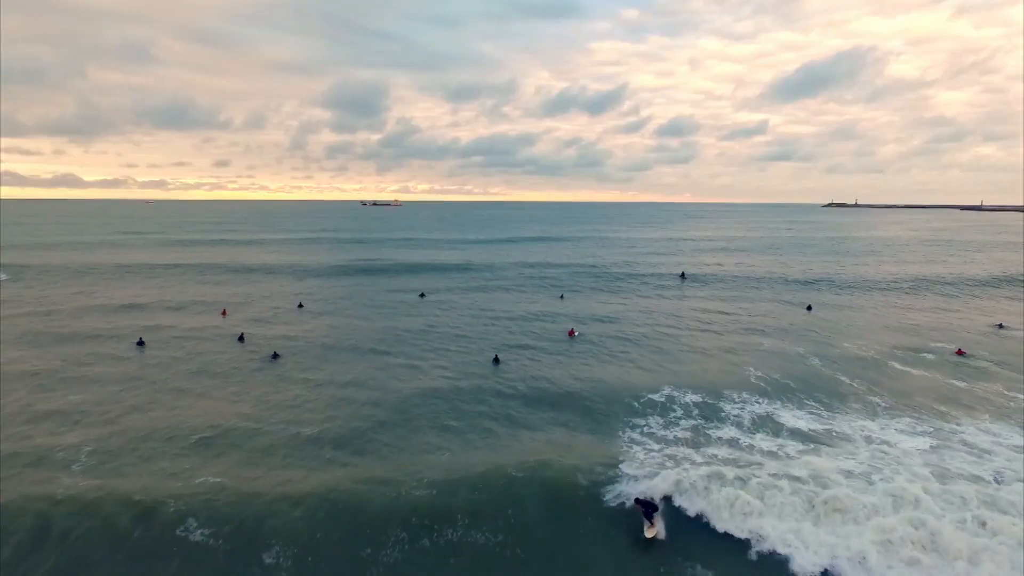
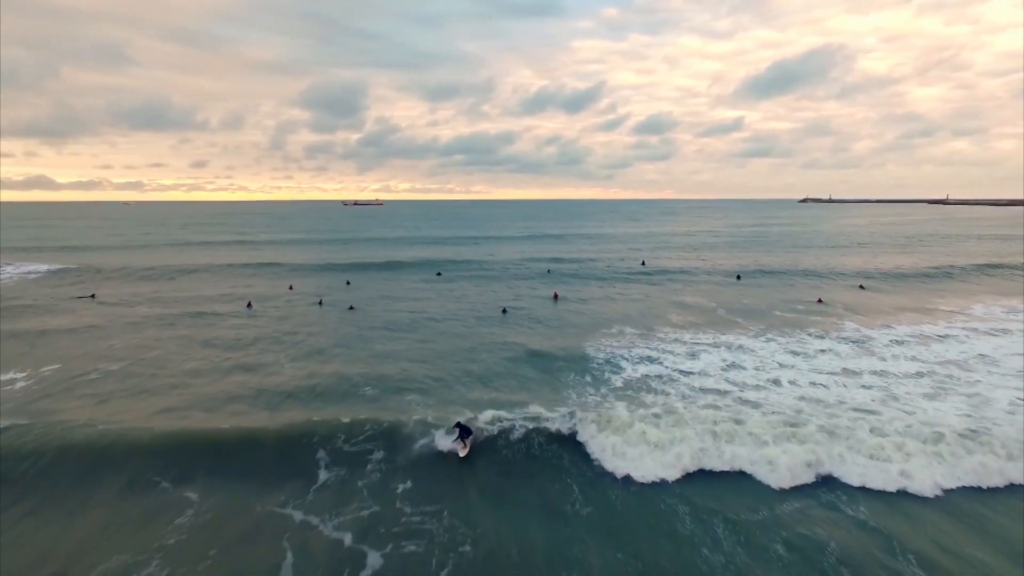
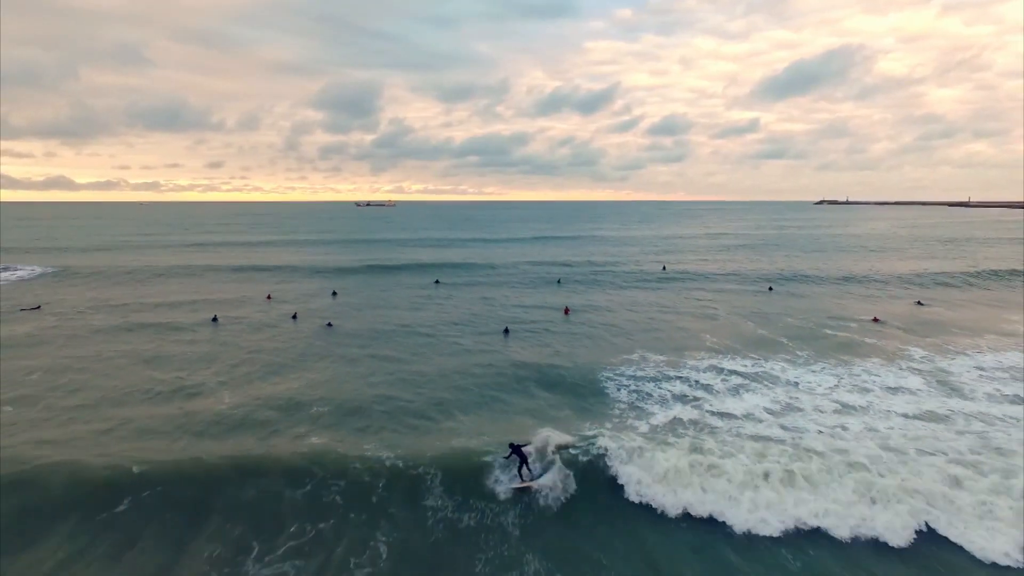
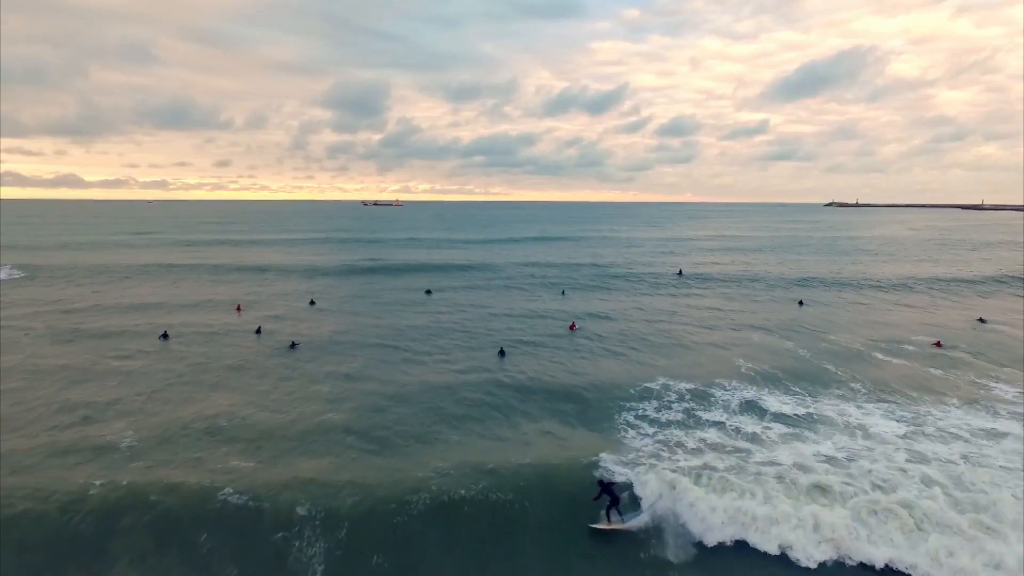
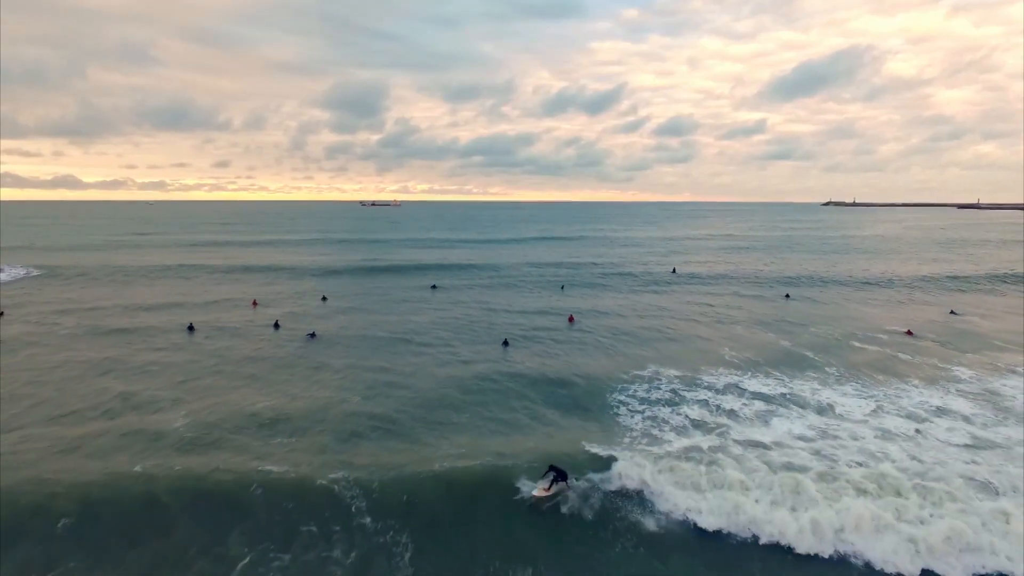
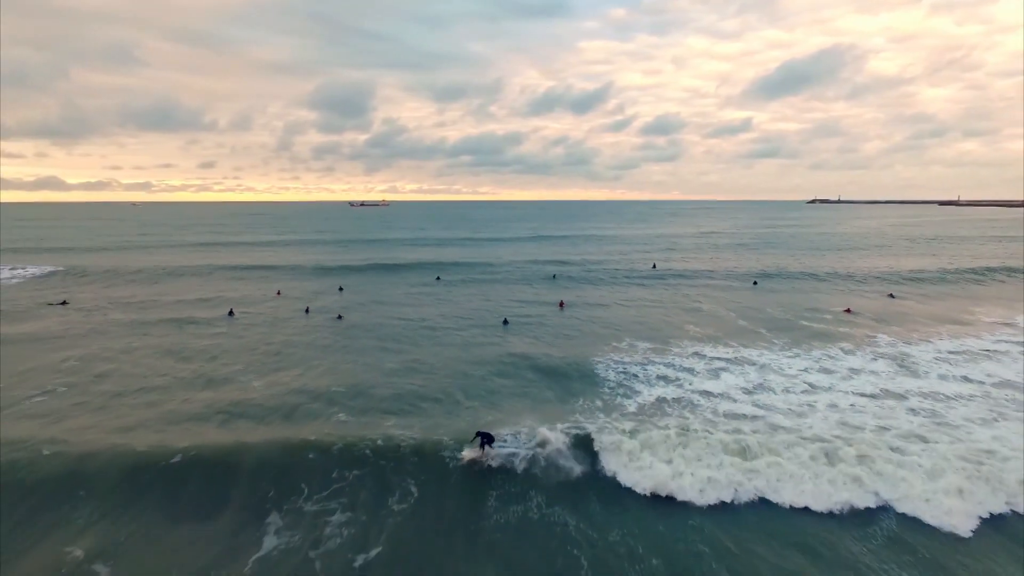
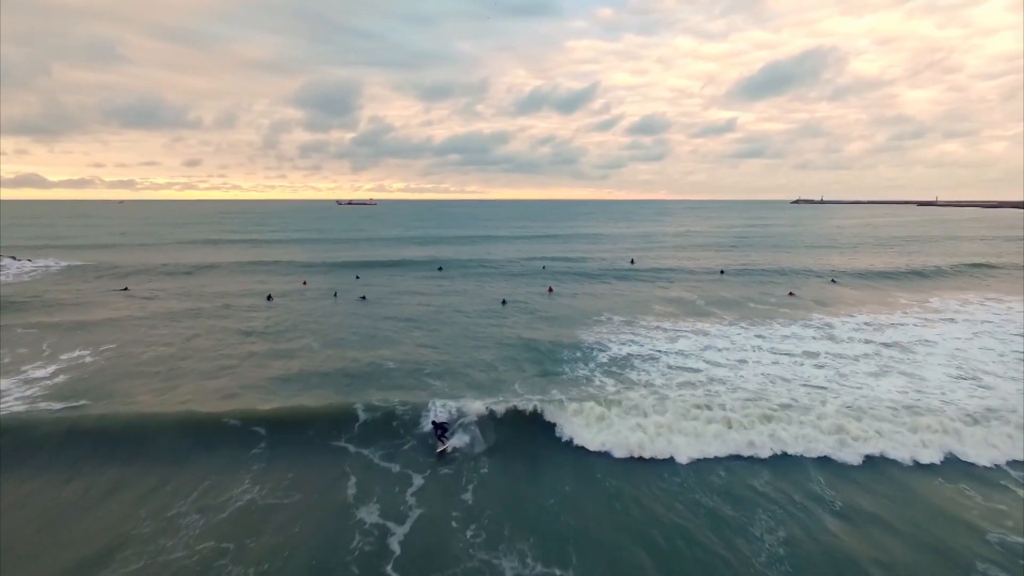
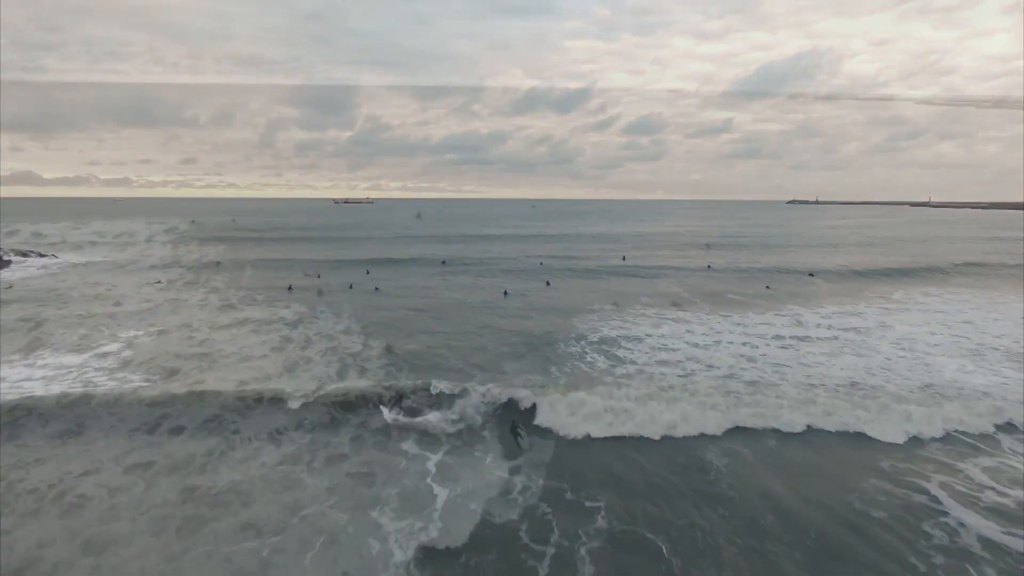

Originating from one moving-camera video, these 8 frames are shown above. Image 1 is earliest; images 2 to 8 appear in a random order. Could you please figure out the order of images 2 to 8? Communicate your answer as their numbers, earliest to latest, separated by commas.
4, 5, 3, 6, 2, 7, 8
